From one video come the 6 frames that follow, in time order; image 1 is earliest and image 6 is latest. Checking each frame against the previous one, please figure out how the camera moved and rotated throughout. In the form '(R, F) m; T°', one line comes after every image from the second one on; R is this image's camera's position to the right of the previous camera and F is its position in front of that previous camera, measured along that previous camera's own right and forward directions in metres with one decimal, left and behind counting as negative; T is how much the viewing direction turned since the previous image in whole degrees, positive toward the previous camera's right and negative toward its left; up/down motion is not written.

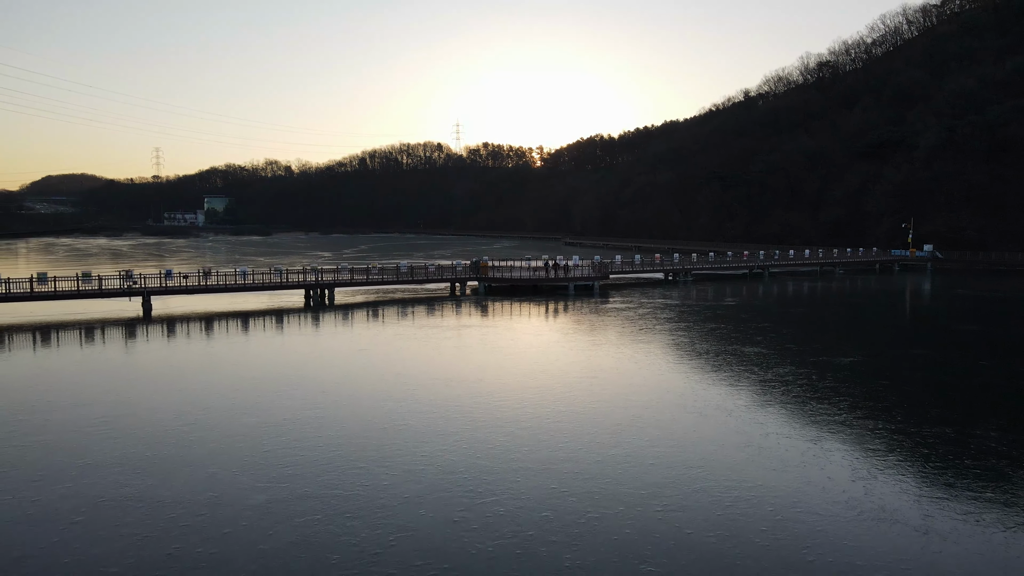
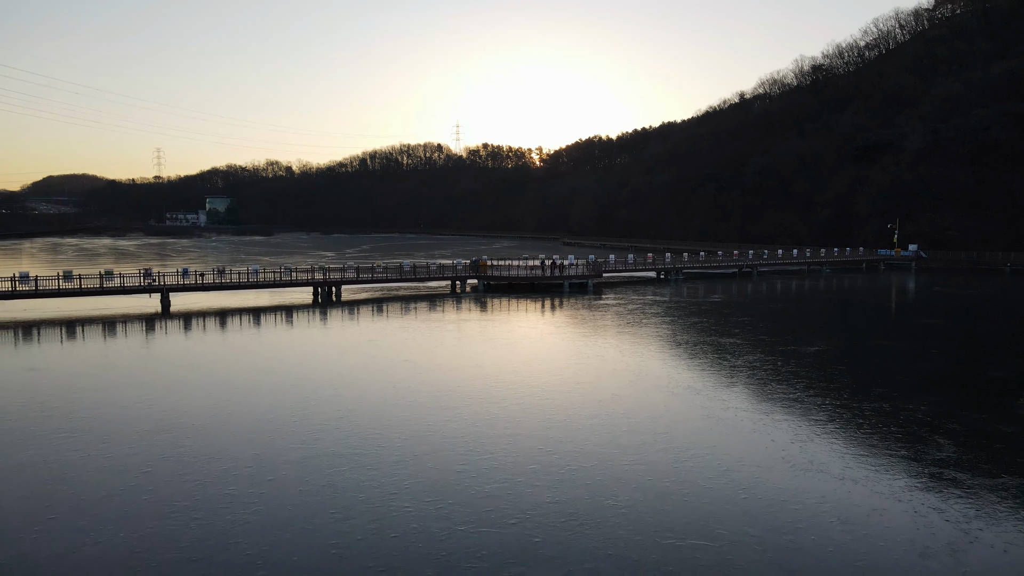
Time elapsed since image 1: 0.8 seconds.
(+0.1, -2.2) m; 0°
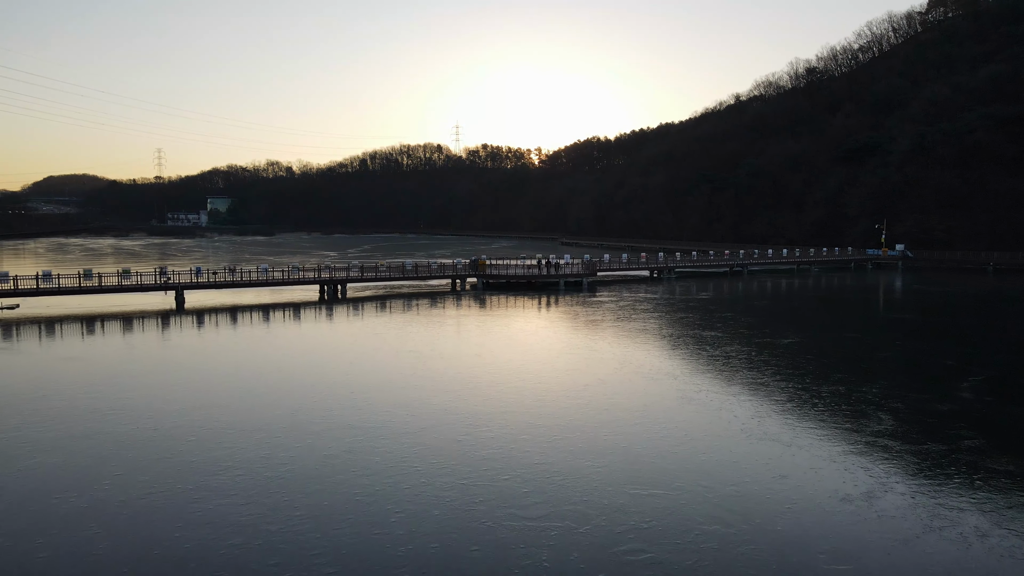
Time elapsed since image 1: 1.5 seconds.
(+0.1, -2.0) m; 0°
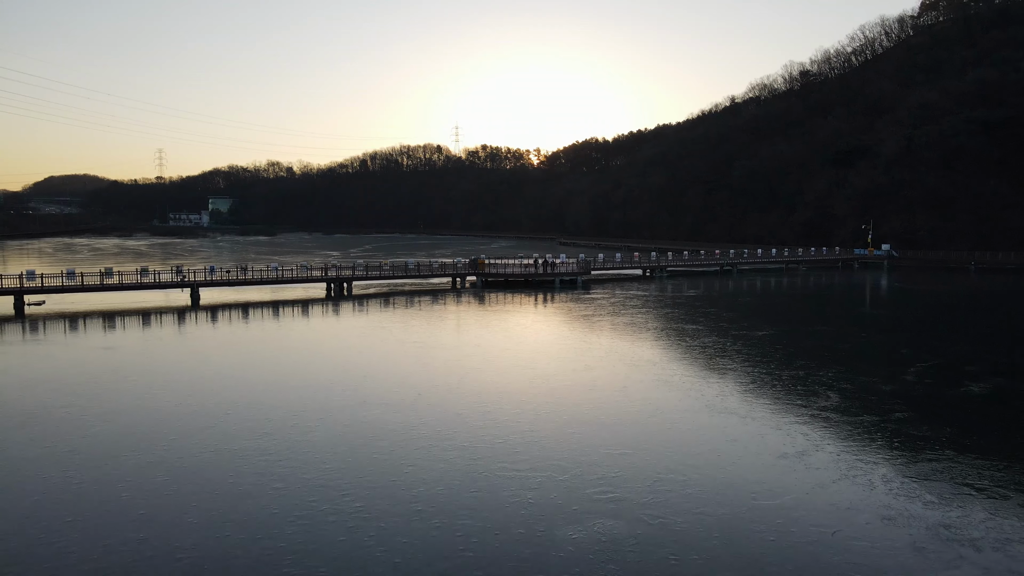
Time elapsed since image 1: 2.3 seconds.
(+0.1, -2.3) m; 0°
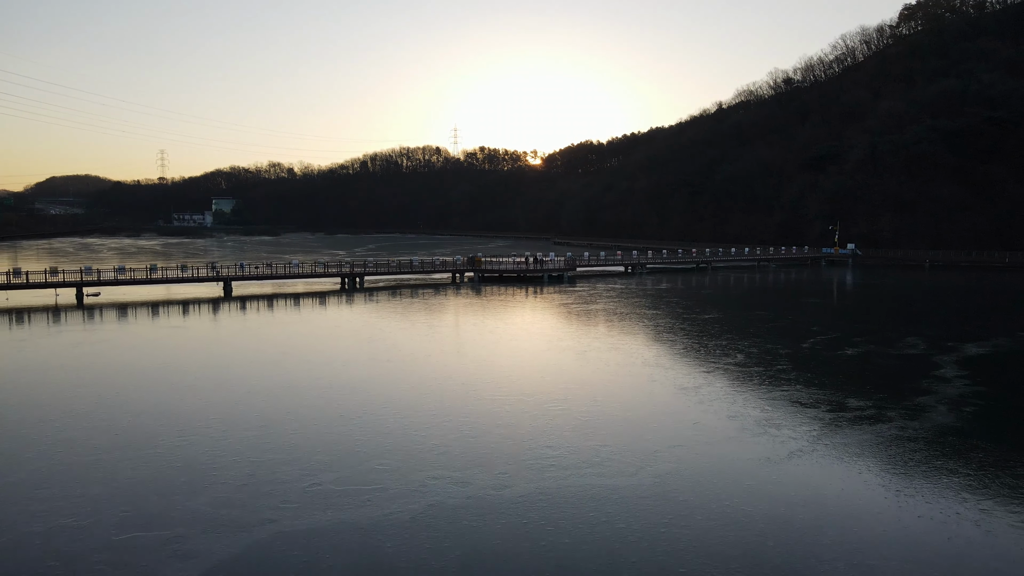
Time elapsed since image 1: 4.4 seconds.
(+0.4, -6.1) m; 0°
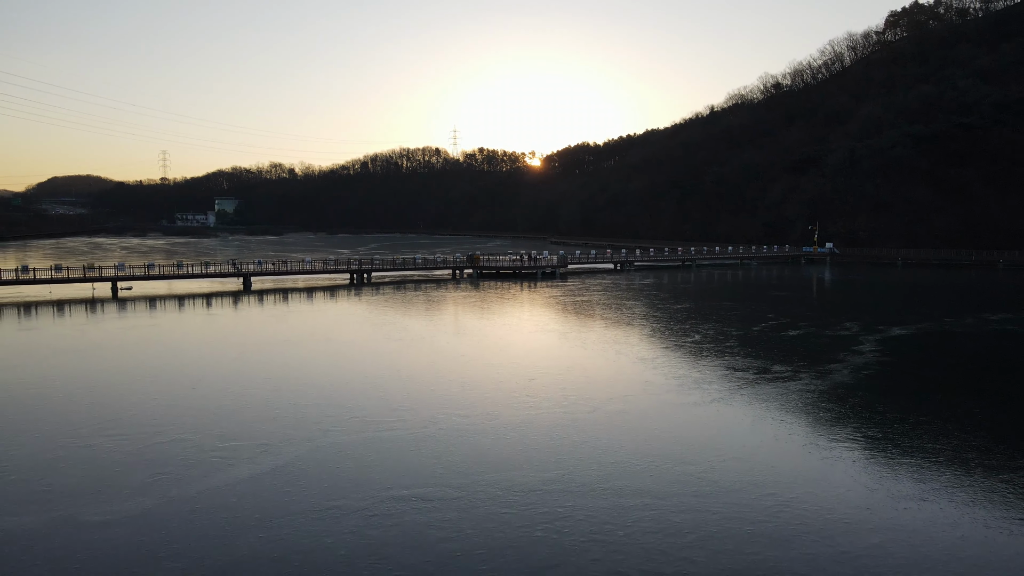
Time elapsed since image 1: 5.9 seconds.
(+0.3, -4.4) m; 0°
